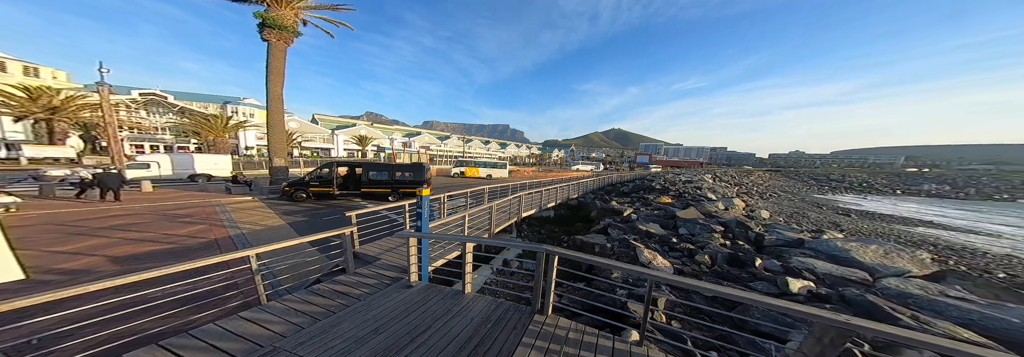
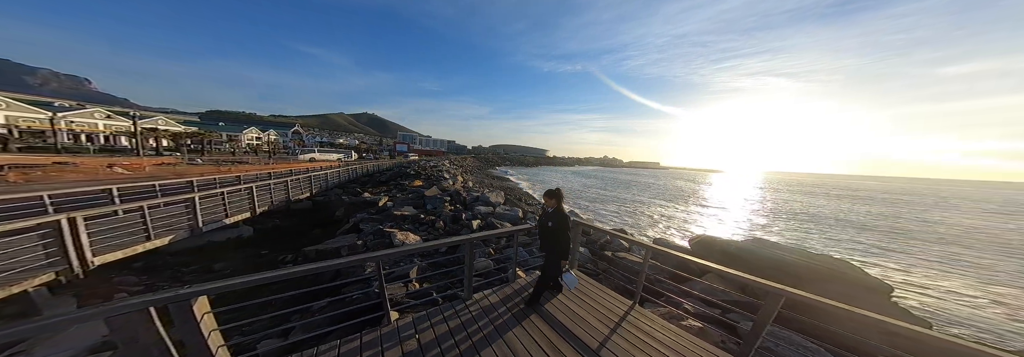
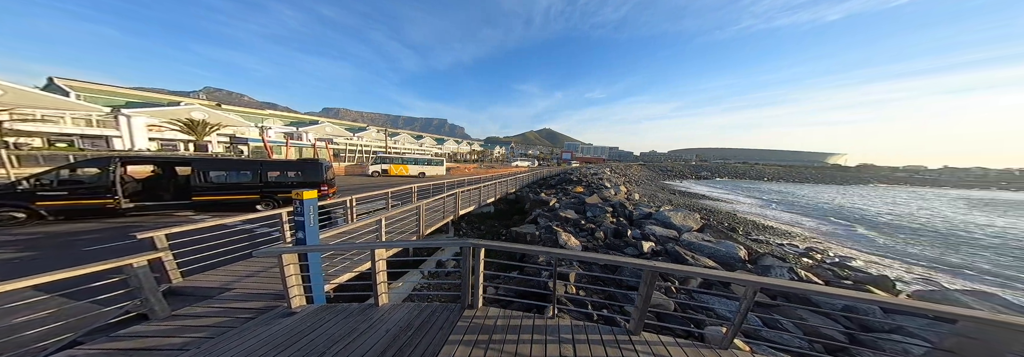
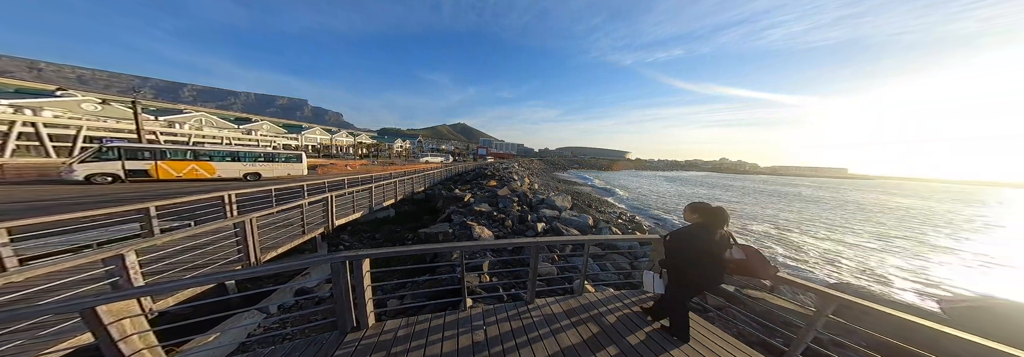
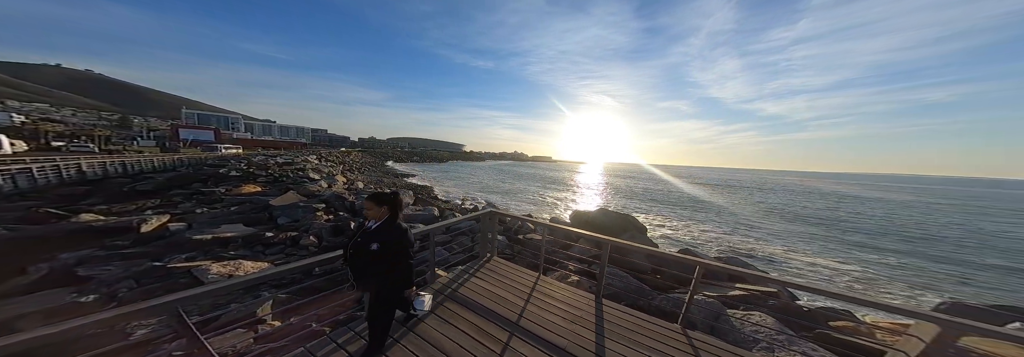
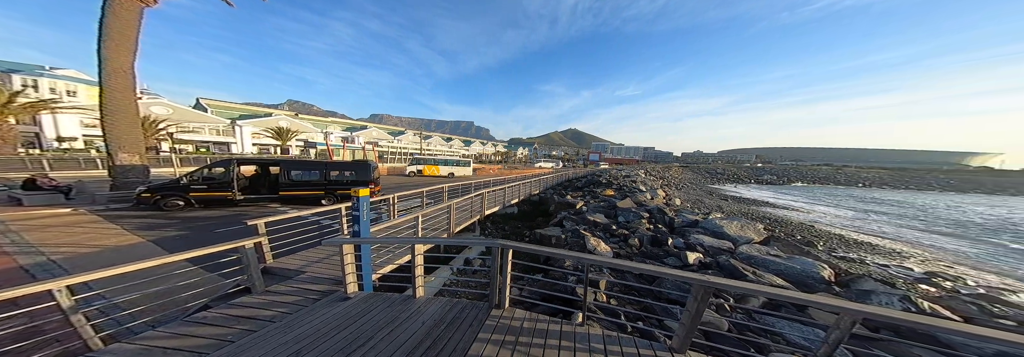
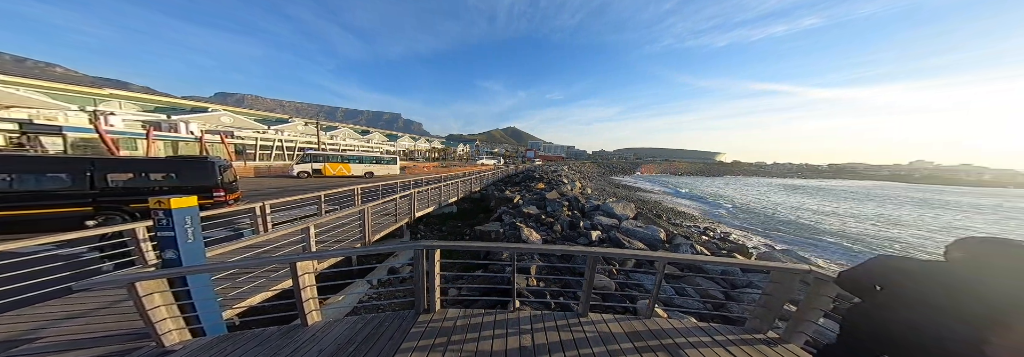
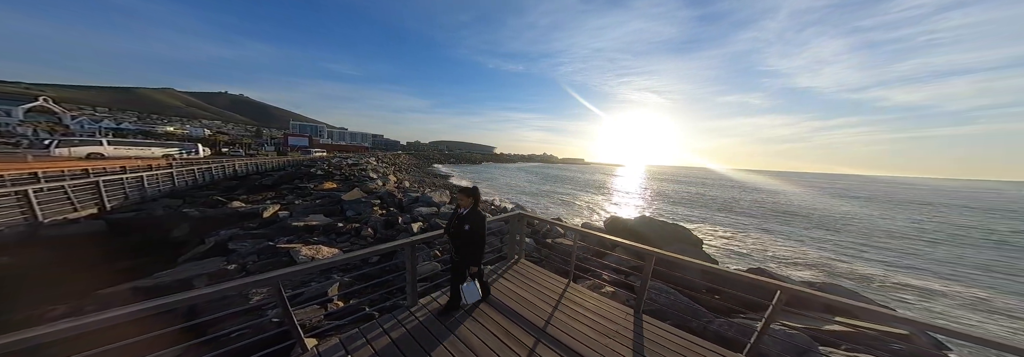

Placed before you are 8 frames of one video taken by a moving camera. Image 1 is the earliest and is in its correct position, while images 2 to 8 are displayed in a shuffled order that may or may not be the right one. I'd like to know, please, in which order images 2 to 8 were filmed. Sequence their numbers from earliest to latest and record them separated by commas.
6, 3, 7, 4, 2, 8, 5
